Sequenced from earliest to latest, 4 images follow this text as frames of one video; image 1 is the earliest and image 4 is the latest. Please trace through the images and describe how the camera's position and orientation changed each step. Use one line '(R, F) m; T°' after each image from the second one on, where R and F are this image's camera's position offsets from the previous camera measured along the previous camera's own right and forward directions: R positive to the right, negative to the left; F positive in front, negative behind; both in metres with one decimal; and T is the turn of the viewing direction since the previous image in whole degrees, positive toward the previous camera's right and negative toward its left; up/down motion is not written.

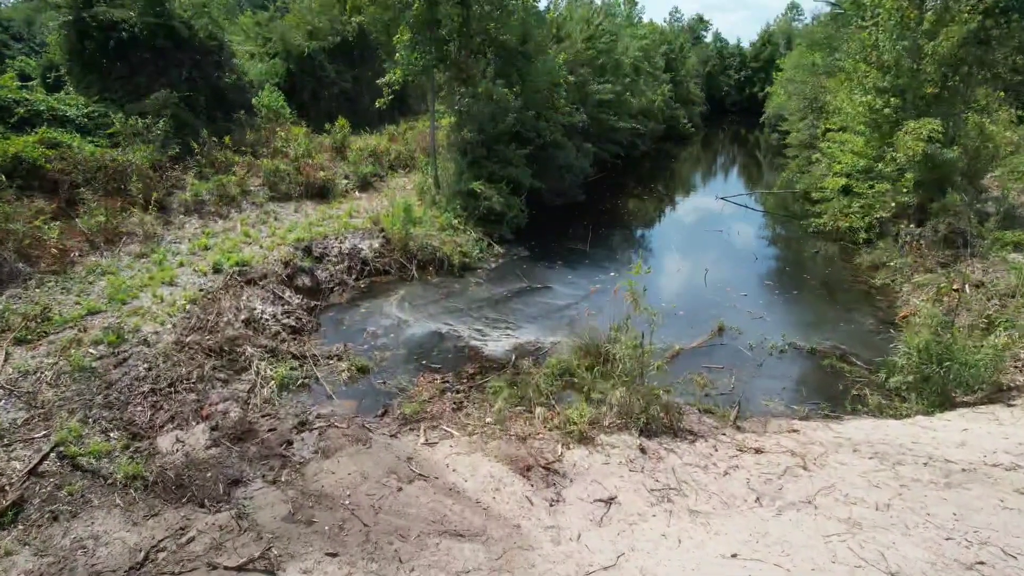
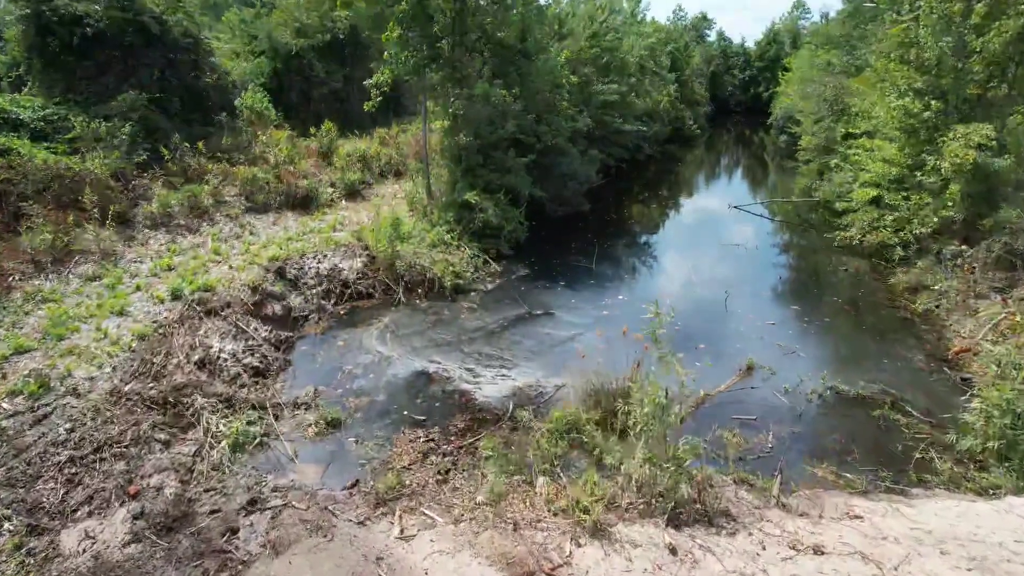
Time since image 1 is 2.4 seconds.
(0.0, +1.3) m; 0°
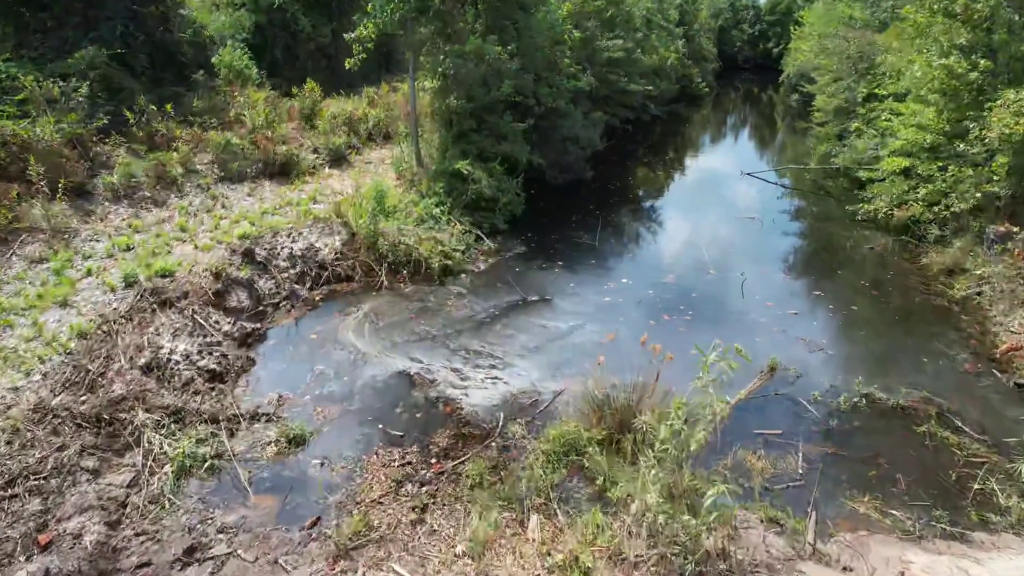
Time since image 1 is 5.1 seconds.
(+0.1, +1.1) m; 0°
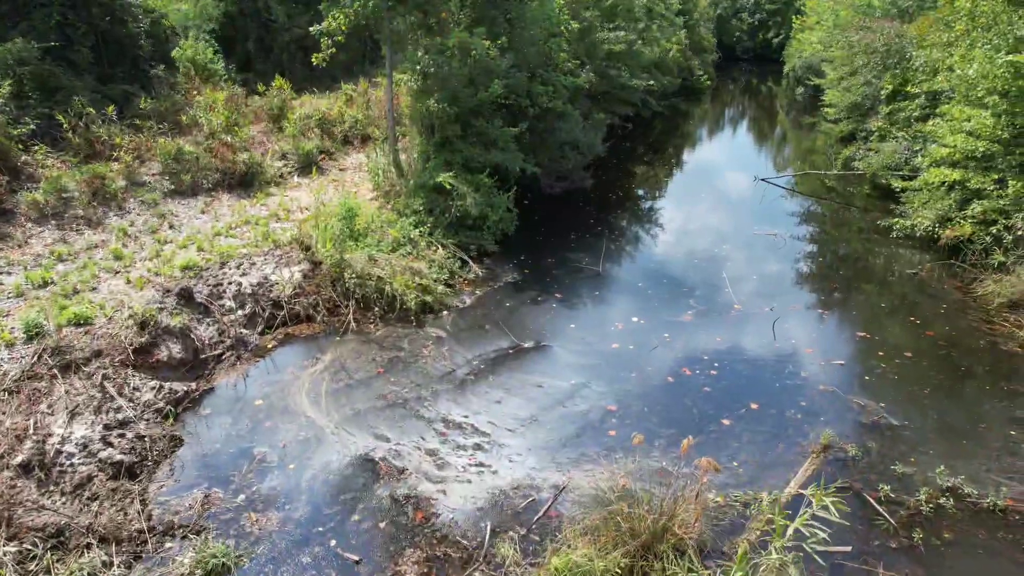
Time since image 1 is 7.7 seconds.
(0.0, +1.6) m; +1°
